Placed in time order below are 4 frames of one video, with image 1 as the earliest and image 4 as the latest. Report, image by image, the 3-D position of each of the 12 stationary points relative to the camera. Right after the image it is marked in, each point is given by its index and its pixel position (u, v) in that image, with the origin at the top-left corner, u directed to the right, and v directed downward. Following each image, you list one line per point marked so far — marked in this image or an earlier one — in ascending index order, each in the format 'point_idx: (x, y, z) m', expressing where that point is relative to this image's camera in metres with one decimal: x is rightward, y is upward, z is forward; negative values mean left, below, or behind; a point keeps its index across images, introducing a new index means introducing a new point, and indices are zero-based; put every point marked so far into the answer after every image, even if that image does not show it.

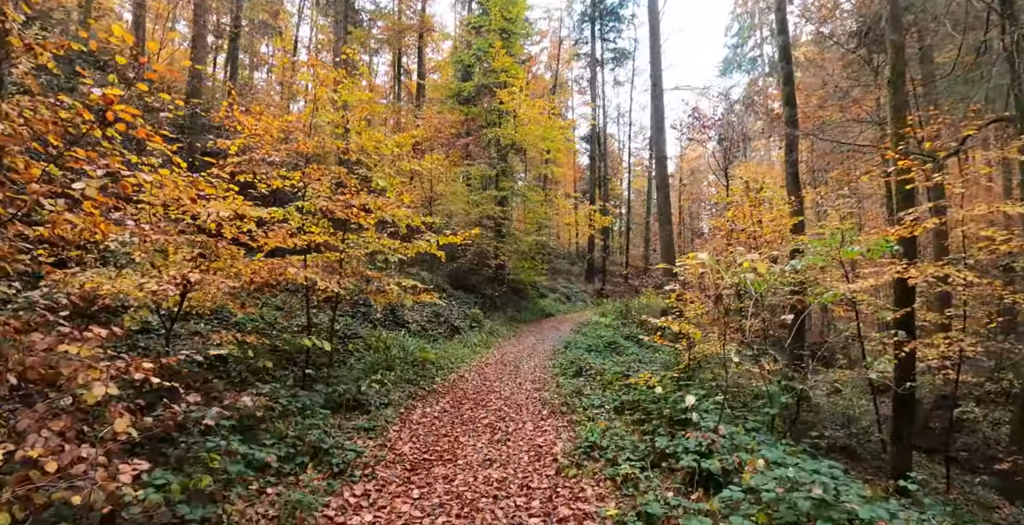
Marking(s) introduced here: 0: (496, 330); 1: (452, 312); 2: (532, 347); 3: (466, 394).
0: (-0.5, -2.2, +16.3) m
1: (-1.9, -1.6, +15.6) m
2: (+0.6, -2.5, +14.4) m
3: (-0.8, -2.3, +8.4) m
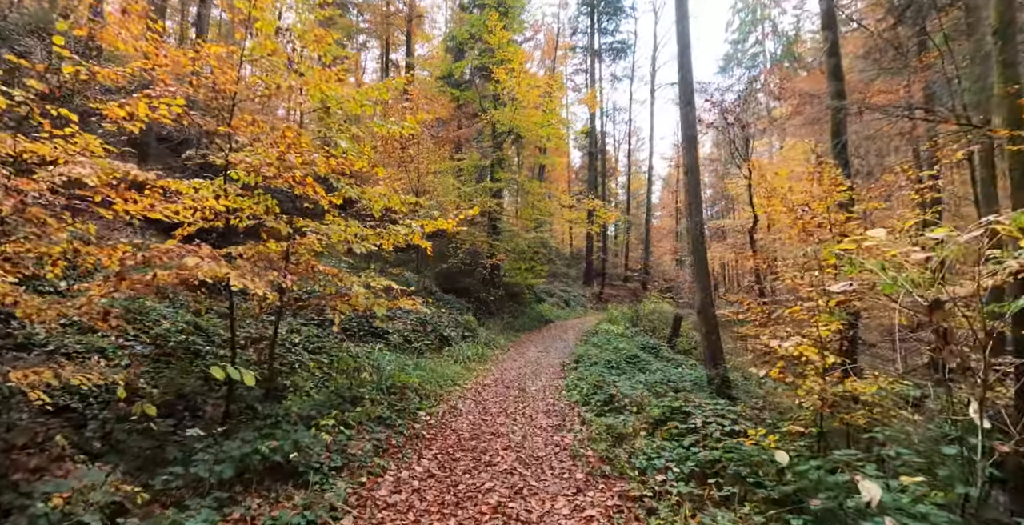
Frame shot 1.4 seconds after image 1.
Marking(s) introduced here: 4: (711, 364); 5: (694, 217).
0: (-0.5, -2.2, +14.0) m
1: (-1.9, -1.5, +13.3) m
2: (+0.6, -2.4, +12.1) m
3: (-0.6, -2.2, +6.1) m
4: (+4.5, -2.3, +11.3) m
5: (+4.2, +1.1, +11.5) m
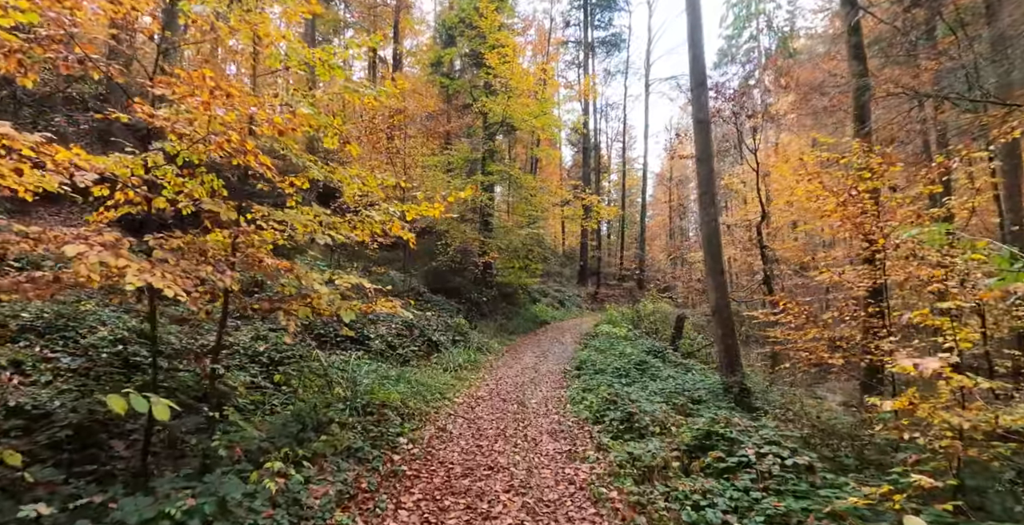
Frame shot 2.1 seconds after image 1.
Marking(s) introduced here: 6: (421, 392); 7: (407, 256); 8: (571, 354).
0: (-0.7, -2.1, +12.9) m
1: (-2.0, -1.5, +12.1) m
2: (+0.5, -2.4, +11.0) m
3: (-0.6, -2.1, +5.0) m
4: (+4.5, -2.2, +10.3) m
5: (+4.1, +1.1, +10.5) m
6: (-1.4, -1.9, +7.4) m
7: (-3.6, +0.2, +16.8) m
8: (+1.5, -2.3, +12.5) m
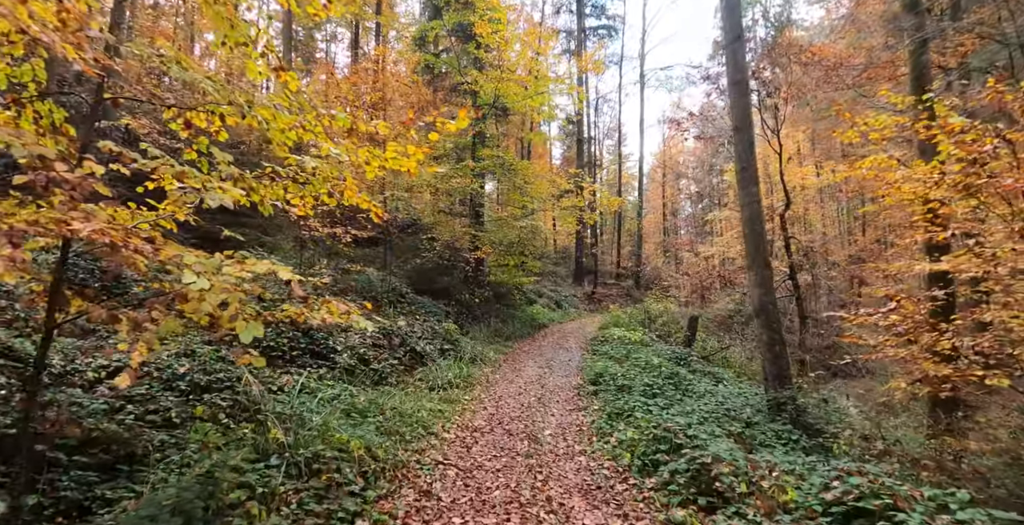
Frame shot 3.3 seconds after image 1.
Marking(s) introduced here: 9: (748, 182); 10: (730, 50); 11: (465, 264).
0: (-0.7, -2.0, +10.9) m
1: (-2.1, -1.3, +10.1) m
2: (+0.5, -2.2, +9.1) m
3: (-0.4, -2.0, +3.0) m
4: (+4.5, -2.0, +8.5) m
5: (+4.1, +1.3, +8.7) m
6: (-1.3, -1.8, +5.4) m
7: (-3.7, +0.3, +14.8) m
8: (+1.5, -2.2, +10.6) m
9: (+4.1, +1.4, +8.7) m
10: (+3.9, +3.8, +8.9) m
11: (-1.5, -0.1, +16.5) m
